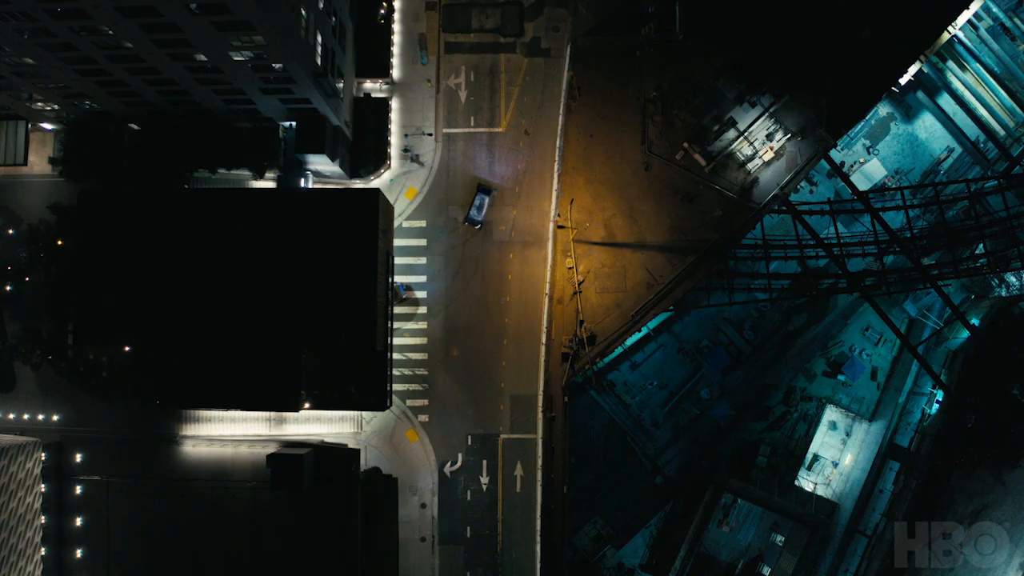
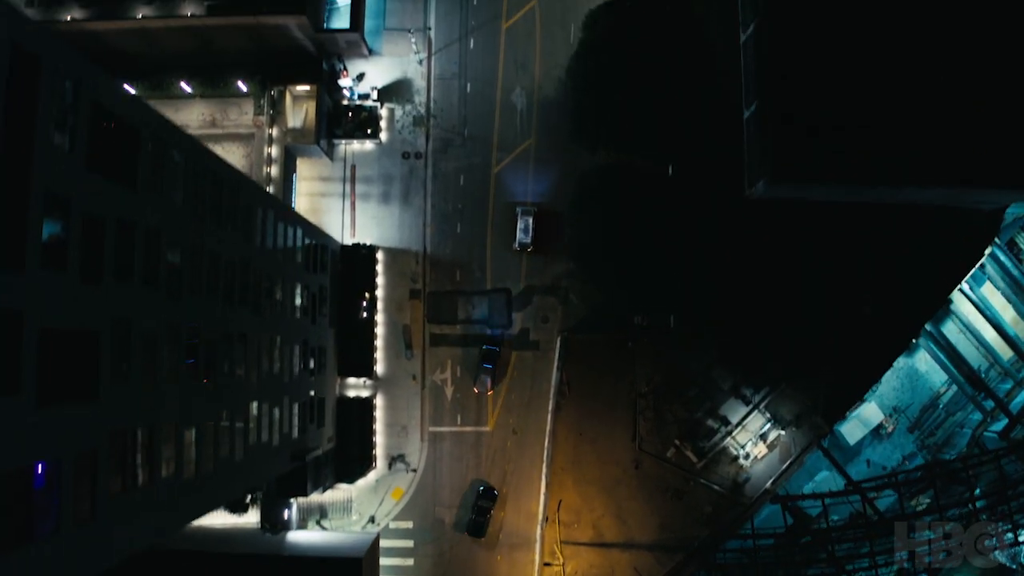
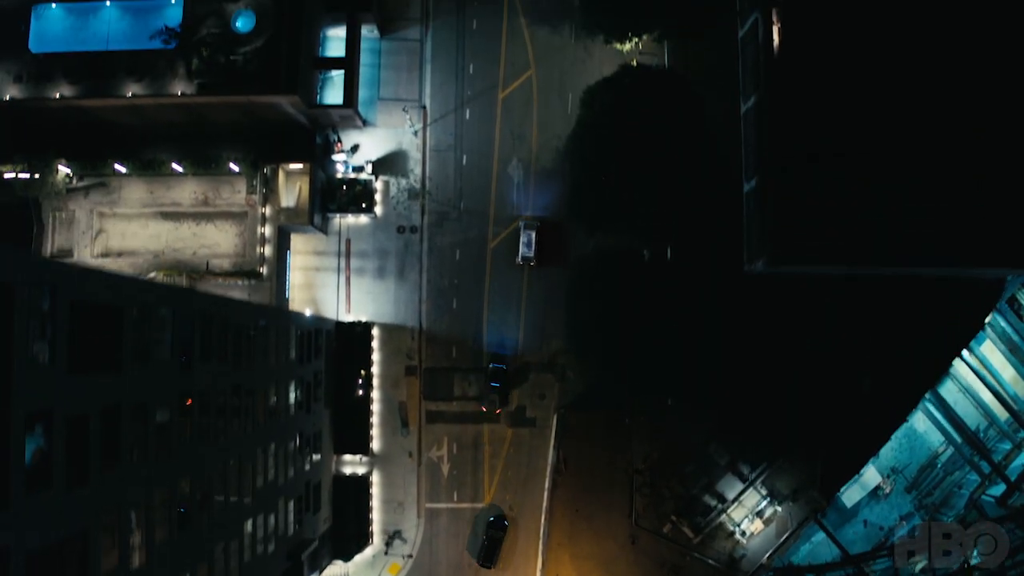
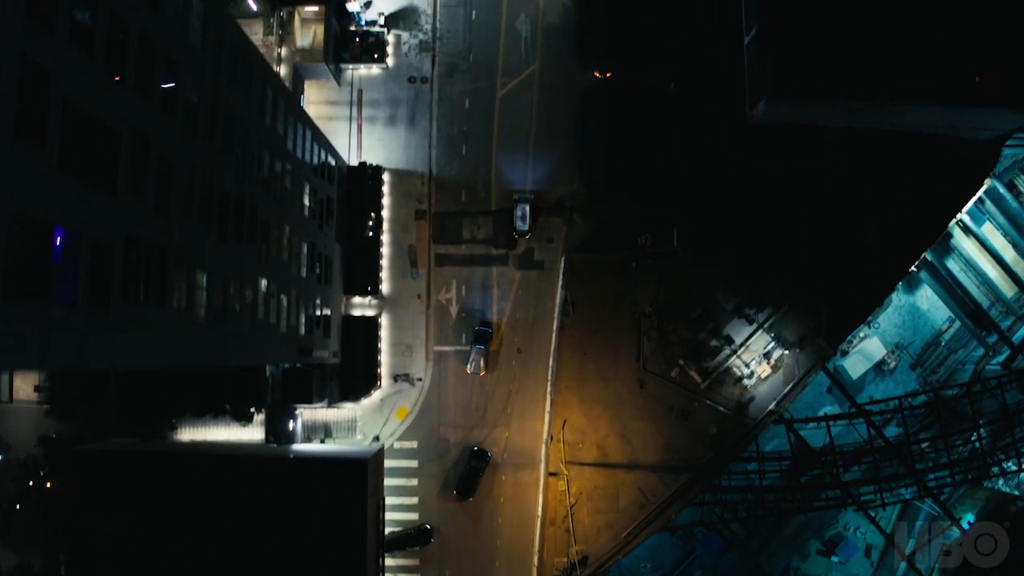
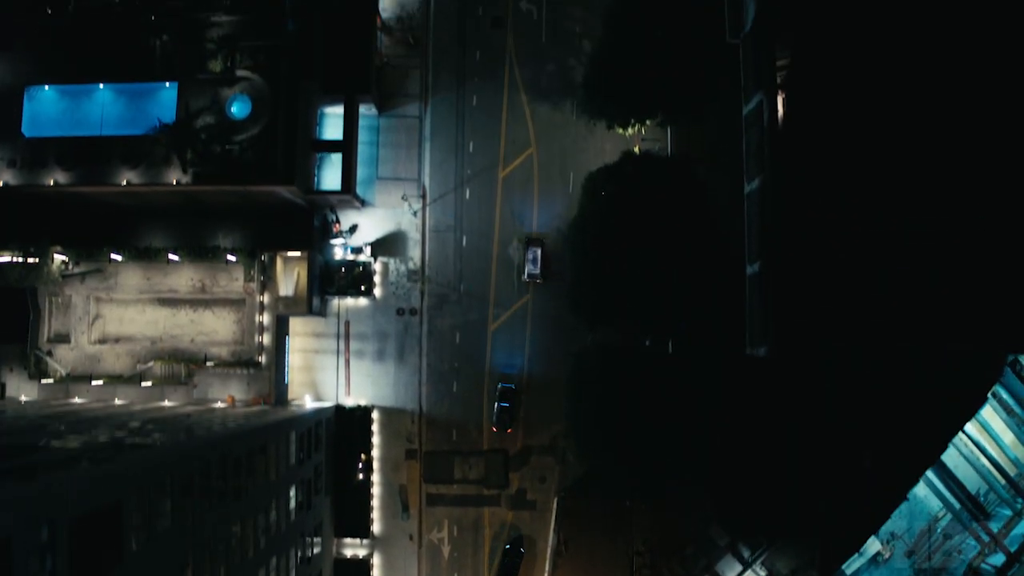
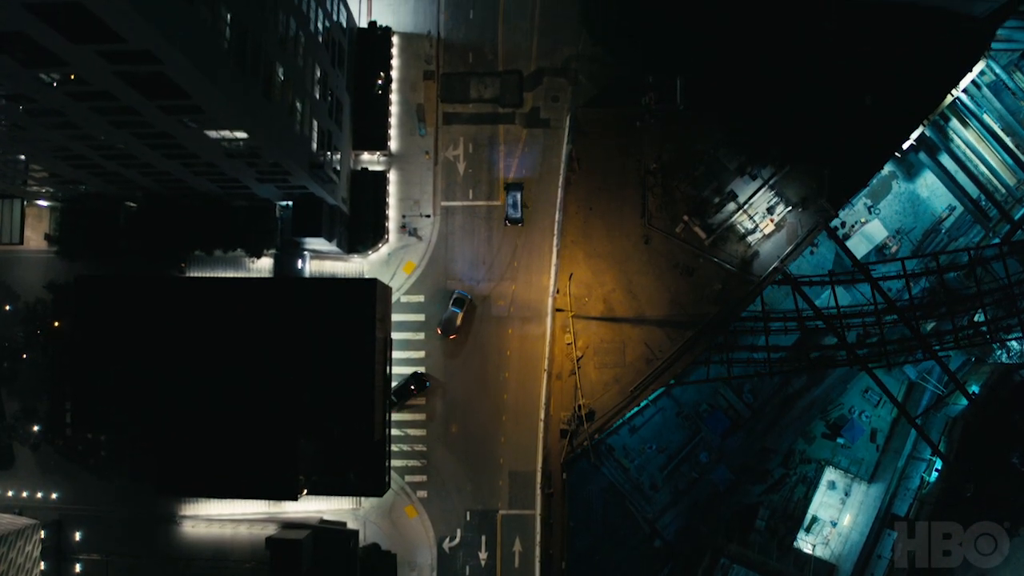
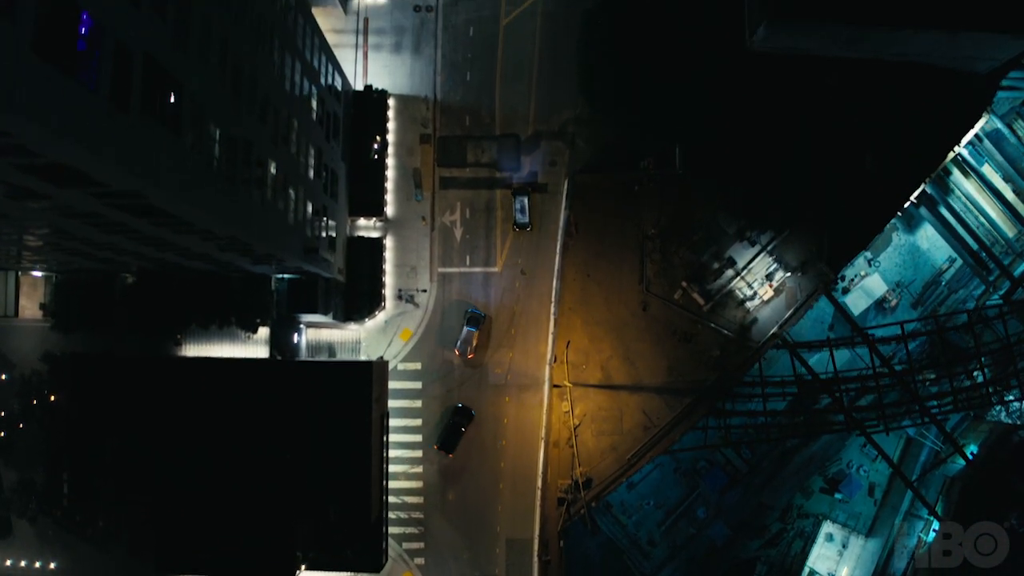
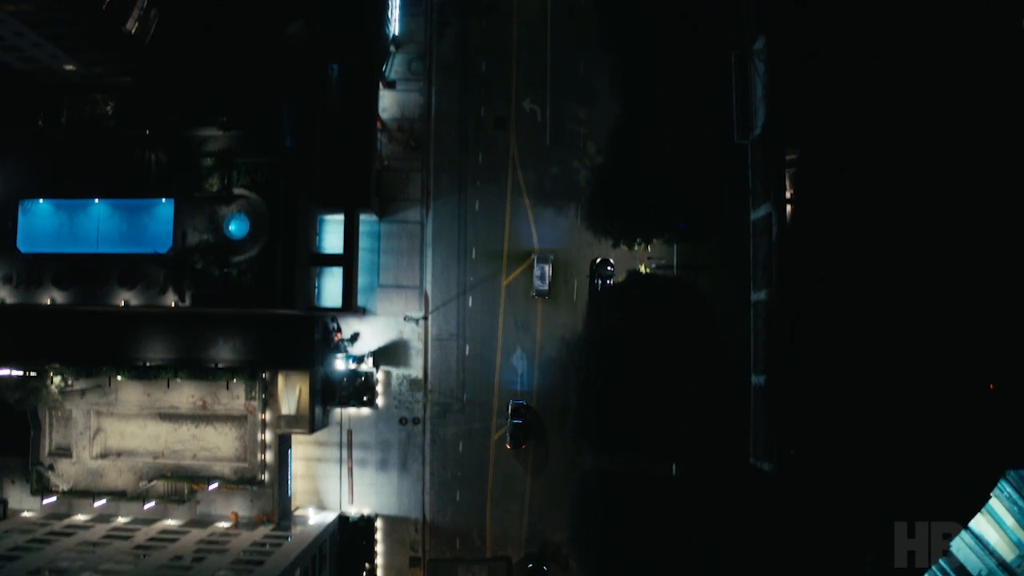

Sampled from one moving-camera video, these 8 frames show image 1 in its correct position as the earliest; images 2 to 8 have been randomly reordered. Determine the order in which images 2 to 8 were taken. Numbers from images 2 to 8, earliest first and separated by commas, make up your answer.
6, 7, 4, 2, 3, 5, 8
